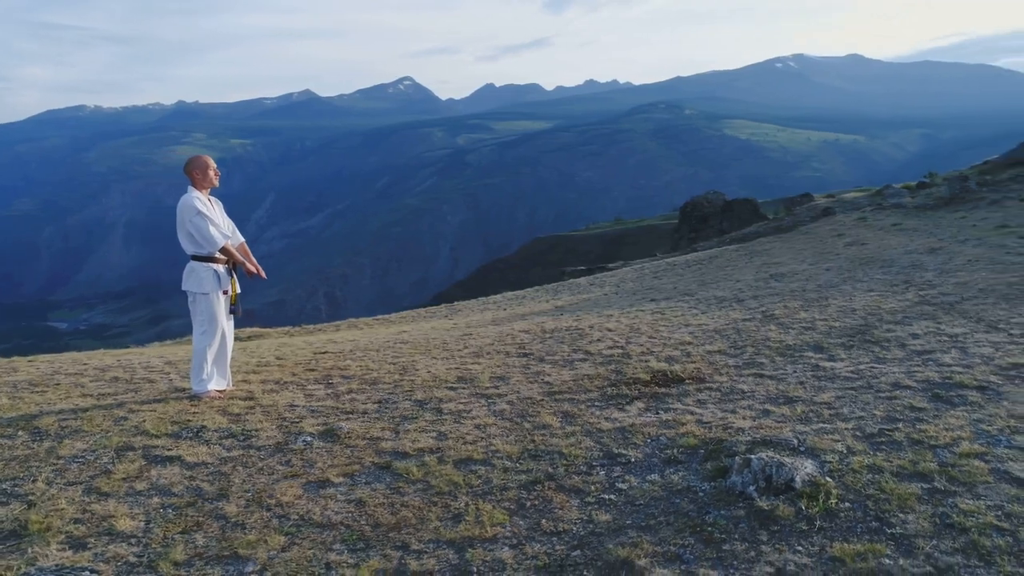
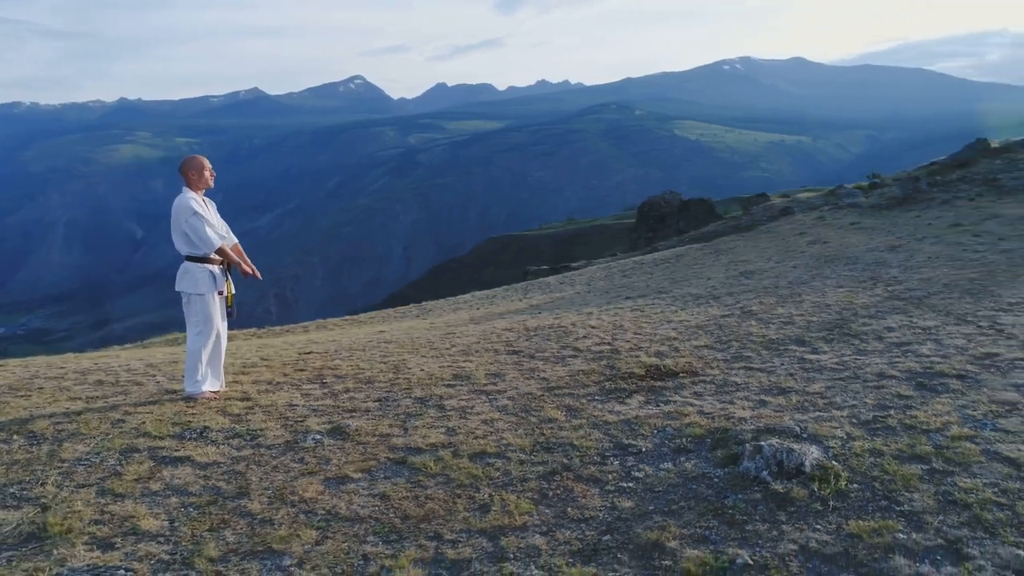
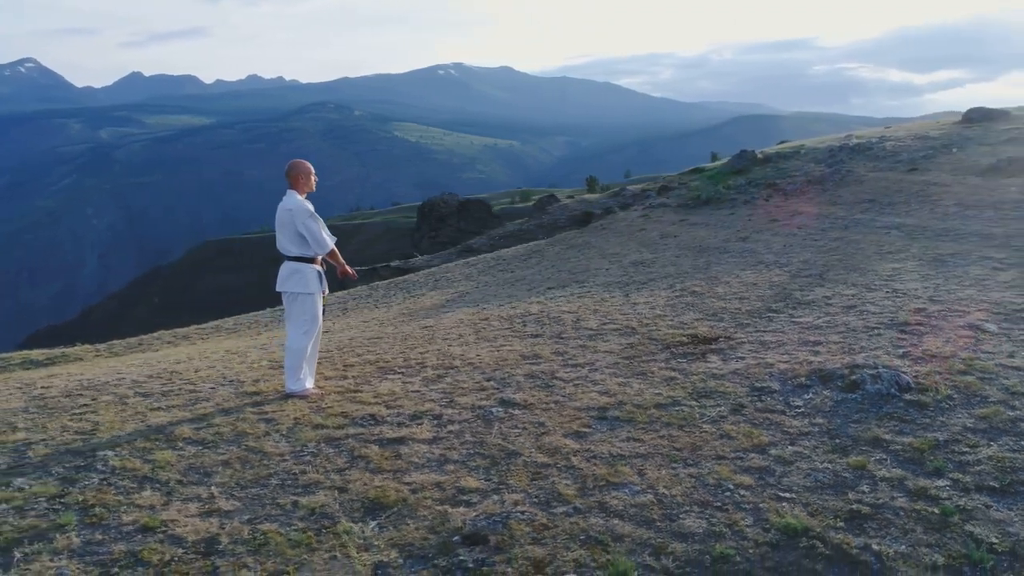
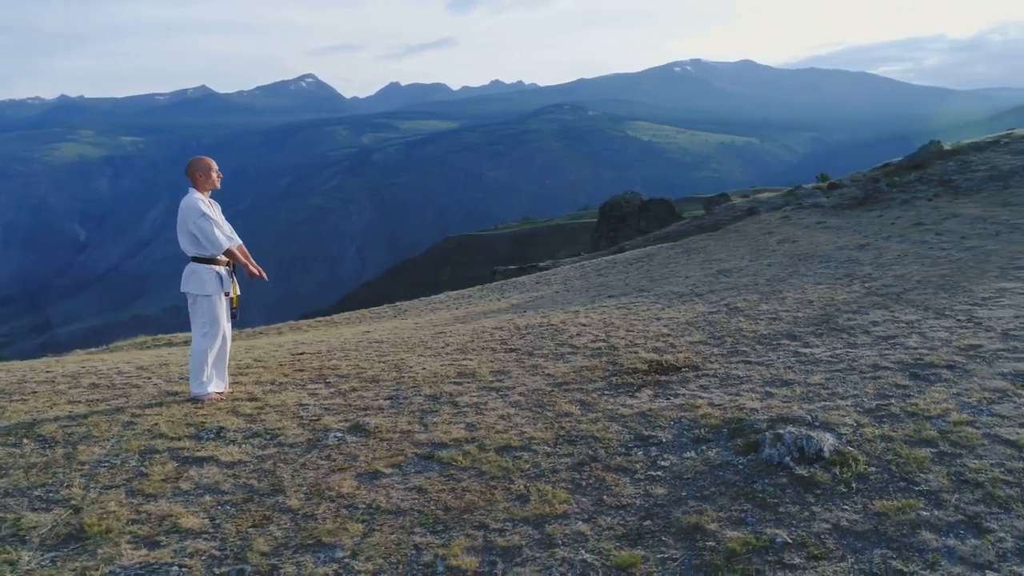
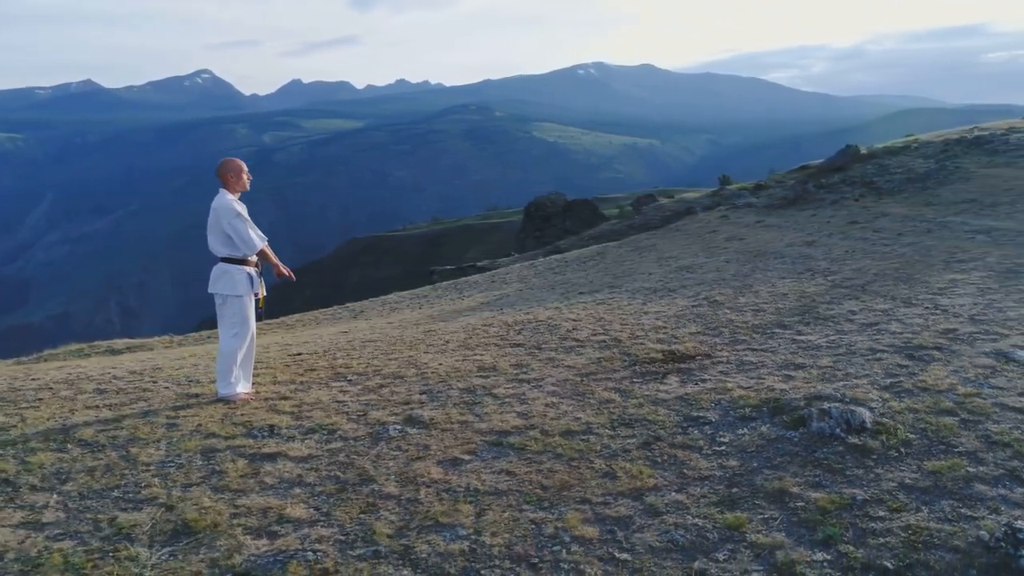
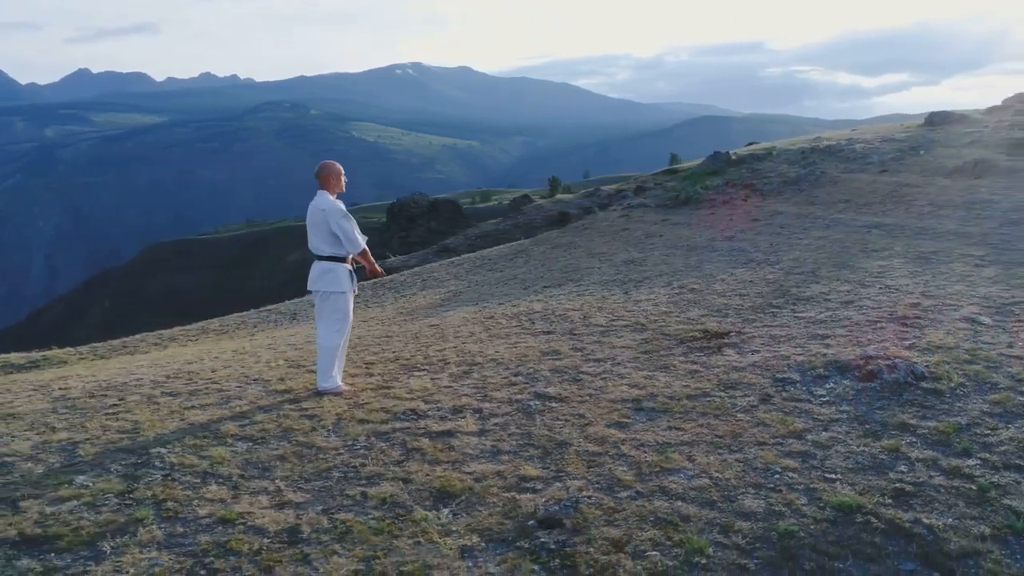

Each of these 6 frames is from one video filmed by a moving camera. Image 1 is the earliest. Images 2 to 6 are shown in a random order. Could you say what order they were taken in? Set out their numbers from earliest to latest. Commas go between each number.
2, 4, 5, 3, 6
